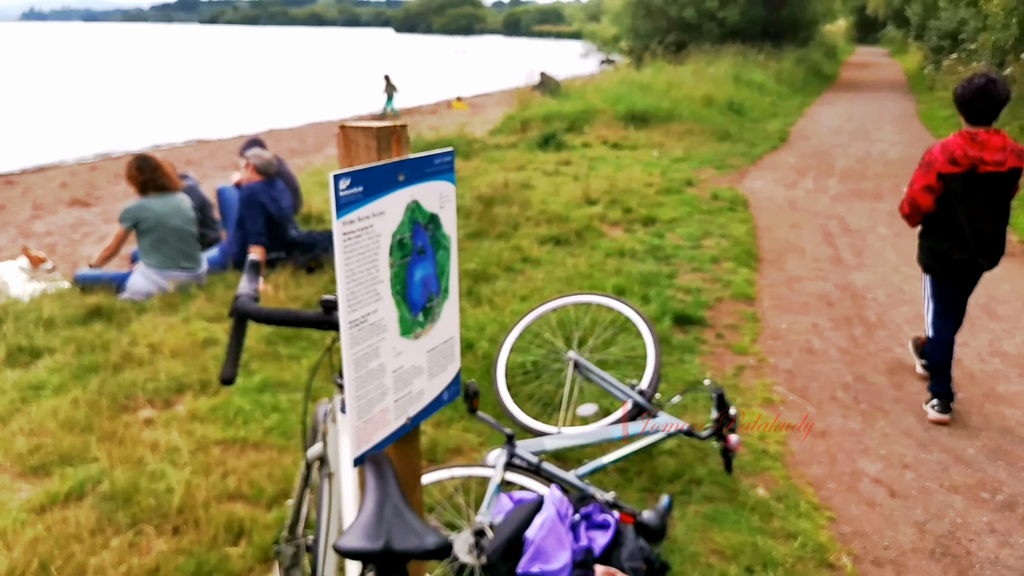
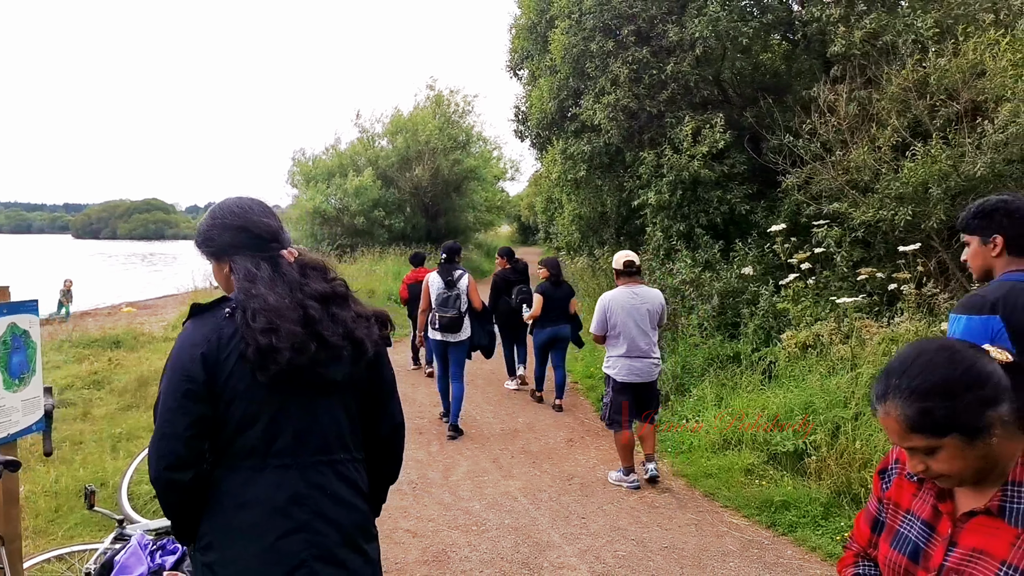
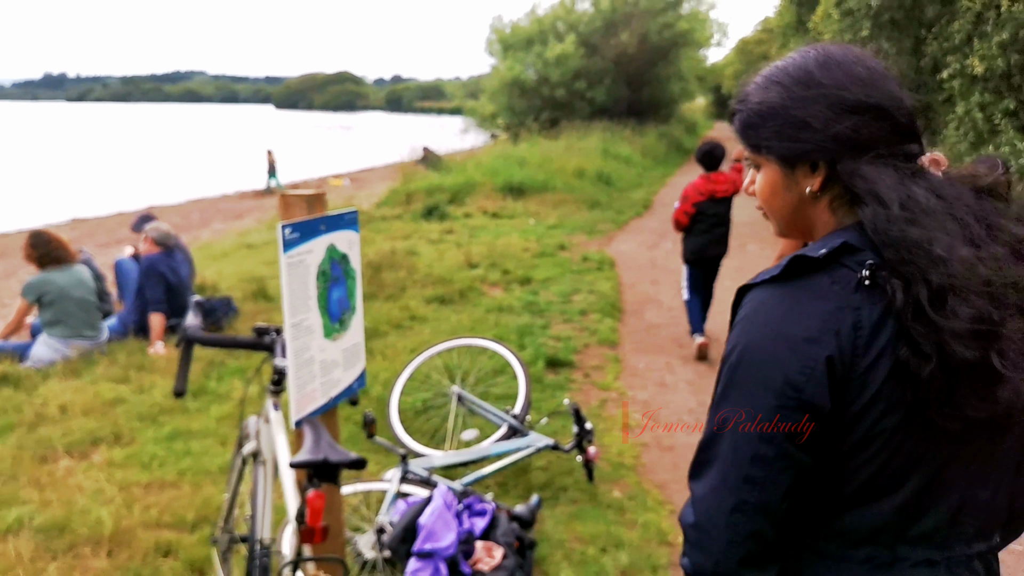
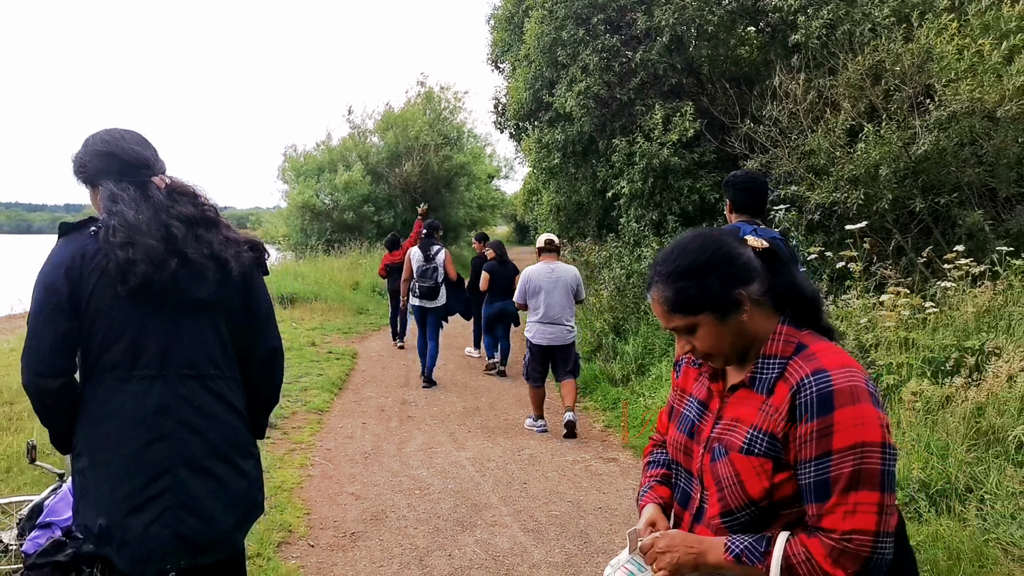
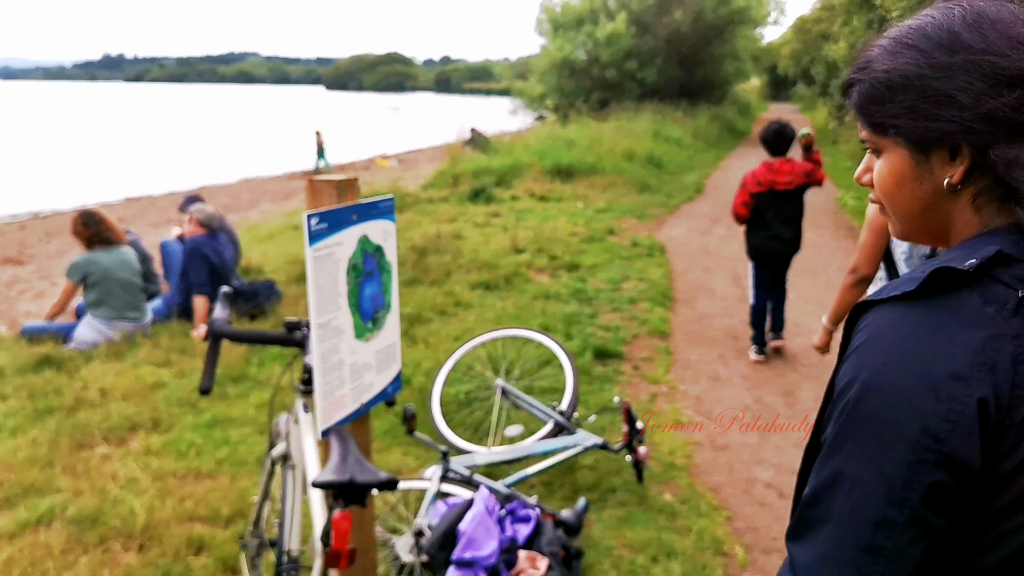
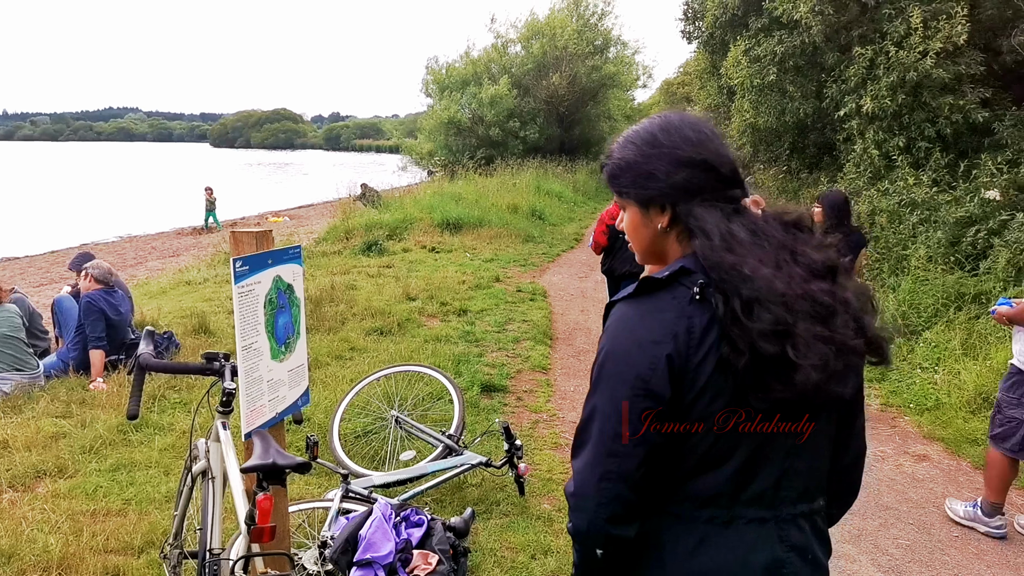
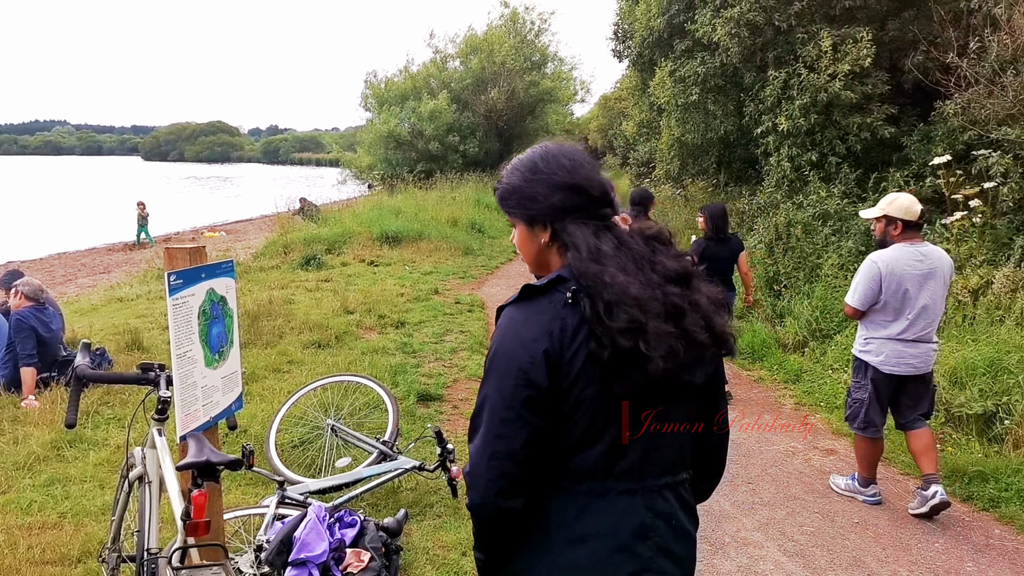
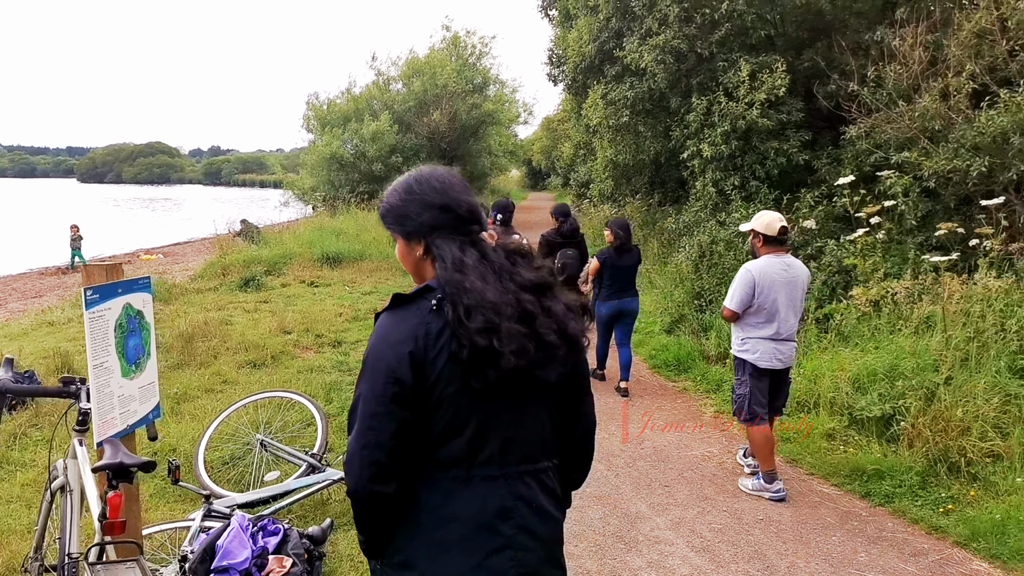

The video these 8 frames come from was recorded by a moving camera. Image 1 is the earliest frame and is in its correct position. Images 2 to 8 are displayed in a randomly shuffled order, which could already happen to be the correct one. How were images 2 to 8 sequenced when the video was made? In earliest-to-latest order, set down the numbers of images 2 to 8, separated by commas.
5, 3, 6, 7, 8, 2, 4
